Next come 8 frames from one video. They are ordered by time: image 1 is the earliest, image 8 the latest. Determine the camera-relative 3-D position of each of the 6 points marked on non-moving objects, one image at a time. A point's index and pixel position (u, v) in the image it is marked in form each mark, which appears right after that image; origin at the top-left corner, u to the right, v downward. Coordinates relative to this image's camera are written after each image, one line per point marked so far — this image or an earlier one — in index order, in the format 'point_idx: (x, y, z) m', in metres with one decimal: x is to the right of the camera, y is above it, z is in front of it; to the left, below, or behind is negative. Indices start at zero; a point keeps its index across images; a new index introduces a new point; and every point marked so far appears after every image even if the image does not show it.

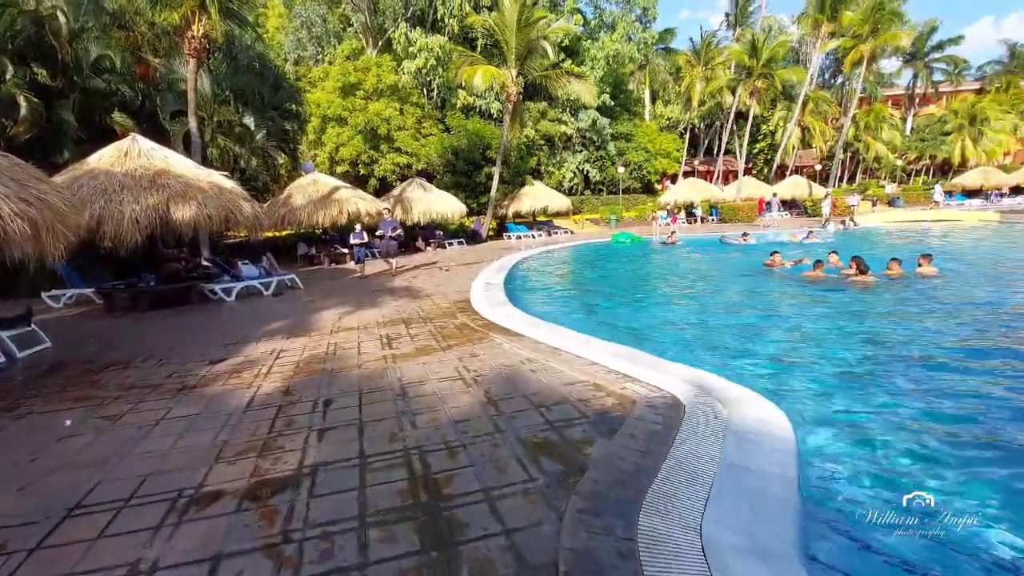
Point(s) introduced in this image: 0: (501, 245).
0: (-0.4, +1.6, +18.7) m
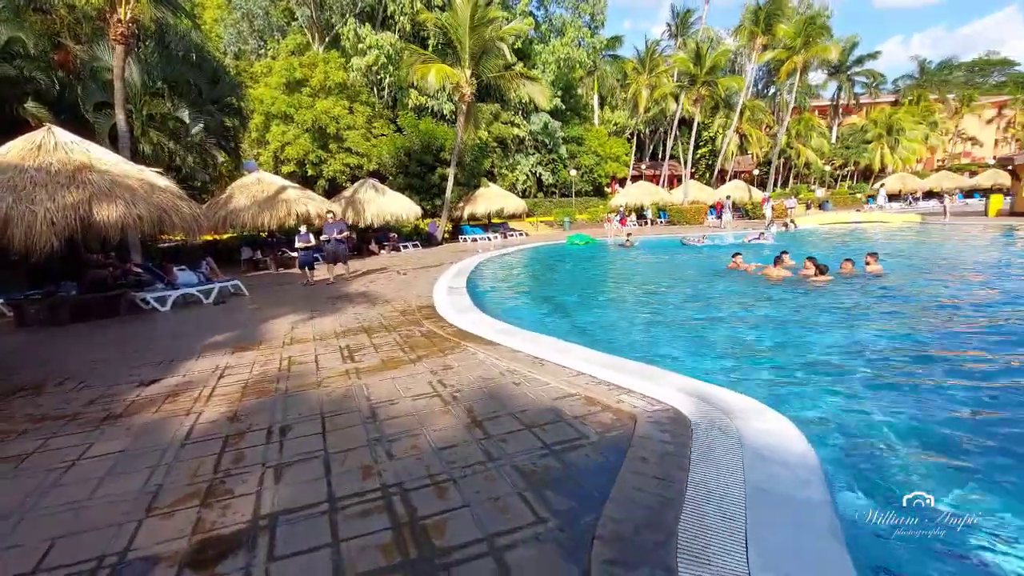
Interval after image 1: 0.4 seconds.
0: (-1.9, +1.4, +18.3) m
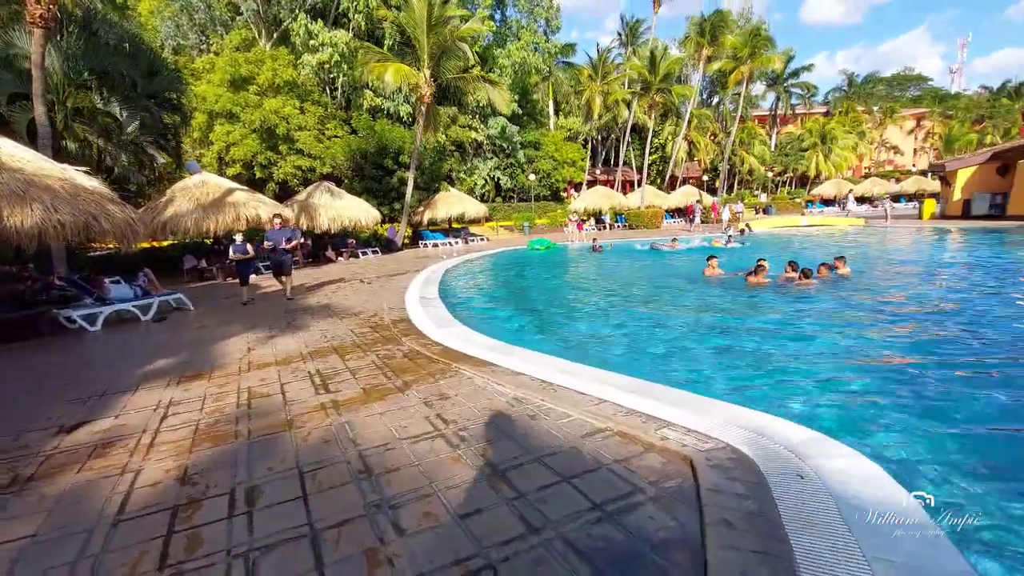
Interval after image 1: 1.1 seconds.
0: (-3.2, +1.2, +17.7) m
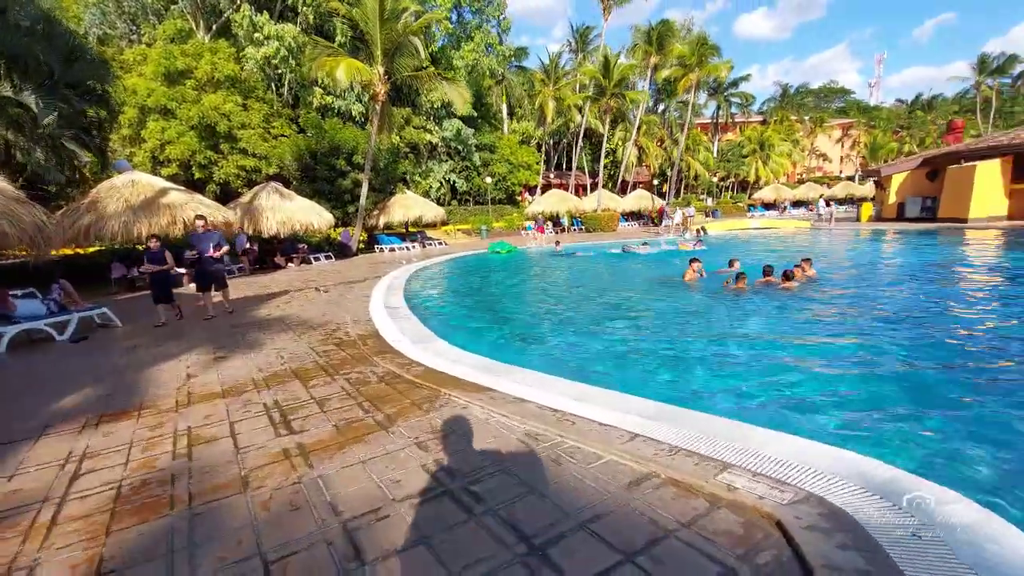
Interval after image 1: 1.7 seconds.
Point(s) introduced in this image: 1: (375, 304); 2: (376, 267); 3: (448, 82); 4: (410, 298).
0: (-4.5, +1.0, +16.9) m
1: (-1.8, -0.2, +6.9) m
2: (-3.8, +0.6, +14.4) m
3: (-2.3, +7.6, +19.1) m
4: (-2.3, -0.2, +11.9) m
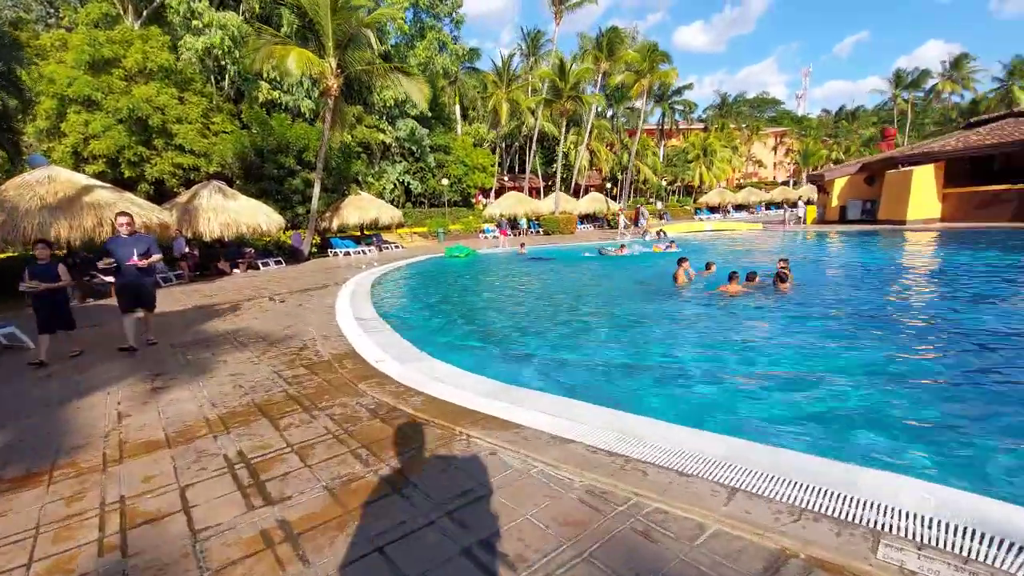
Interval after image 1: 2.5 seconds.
0: (-5.6, +0.8, +15.8) m
1: (-2.0, -0.3, +6.2) m
2: (-4.7, +0.4, +13.5) m
3: (-3.7, +7.4, +18.3) m
4: (-3.0, -0.4, +11.1) m
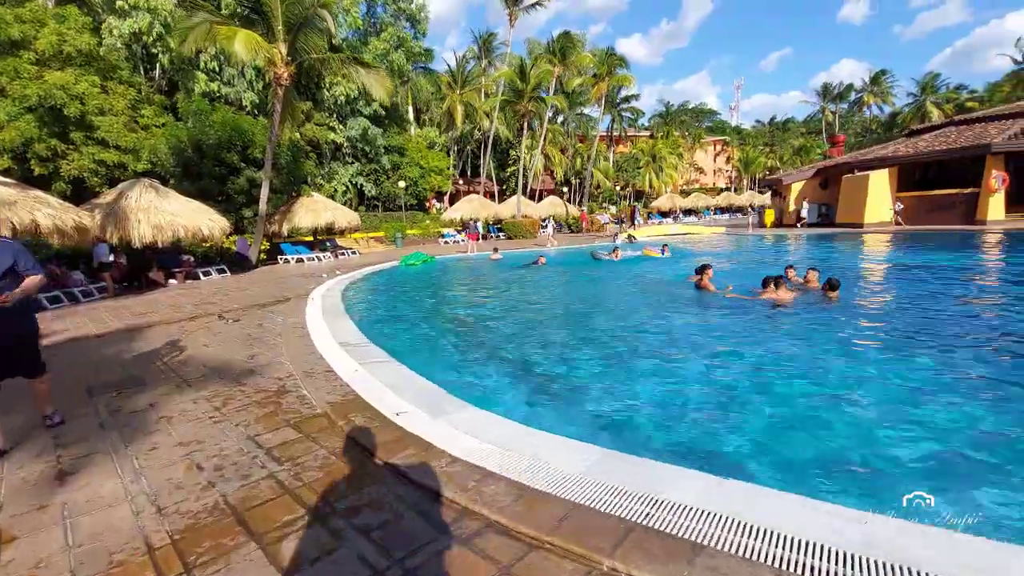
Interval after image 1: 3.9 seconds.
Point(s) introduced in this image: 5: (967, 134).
0: (-6.4, +0.5, +14.3) m
1: (-1.9, -0.5, +5.0) m
2: (-5.2, +0.1, +12.0) m
3: (-4.9, +7.1, +17.0) m
4: (-3.3, -0.6, +9.8) m
5: (+17.3, +5.9, +19.6) m
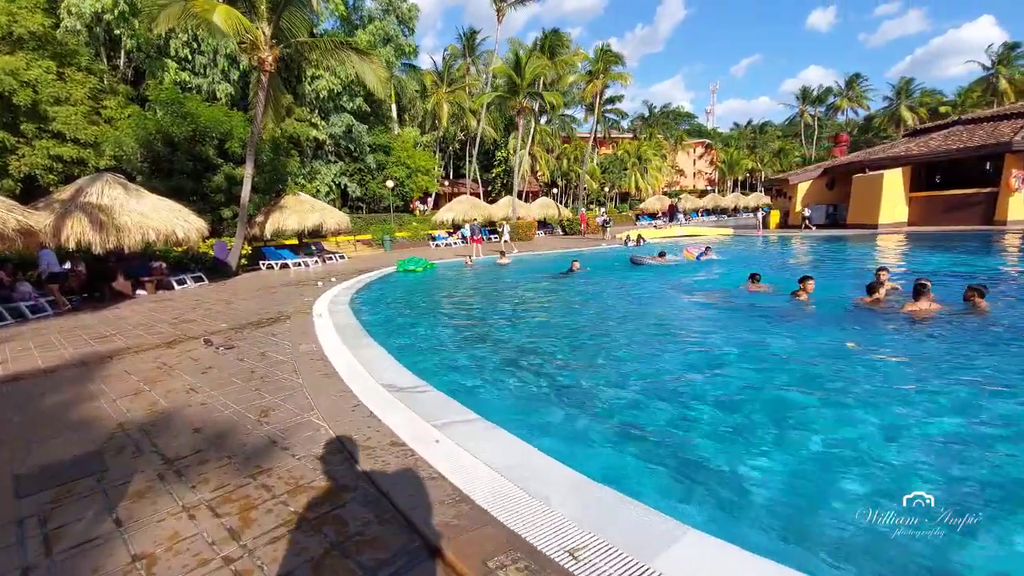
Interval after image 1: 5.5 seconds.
0: (-6.0, +0.2, +12.7) m
1: (-1.1, -0.6, +3.7) m
2: (-4.8, -0.1, +10.5) m
3: (-4.7, +6.9, +15.5) m
4: (-2.8, -0.8, +8.4) m
5: (+17.3, +5.8, +19.1) m
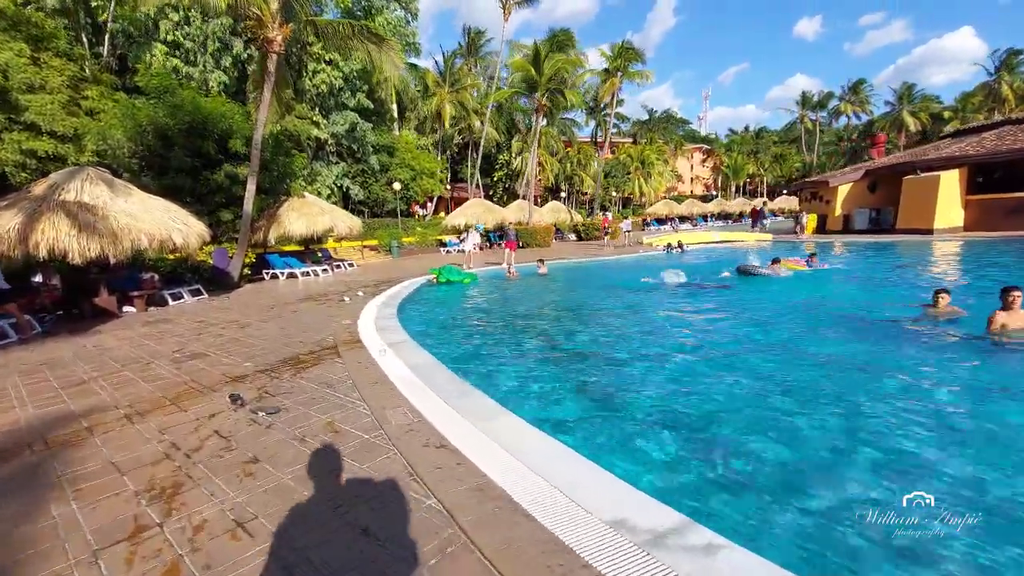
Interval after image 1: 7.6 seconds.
0: (-5.0, -0.1, +11.0) m
1: (+0.1, -0.8, +2.0) m
2: (-3.7, -0.3, +8.8) m
3: (-3.7, +6.6, +13.9) m
4: (-1.7, -1.0, +6.7) m
5: (+18.2, +5.4, +17.9) m
